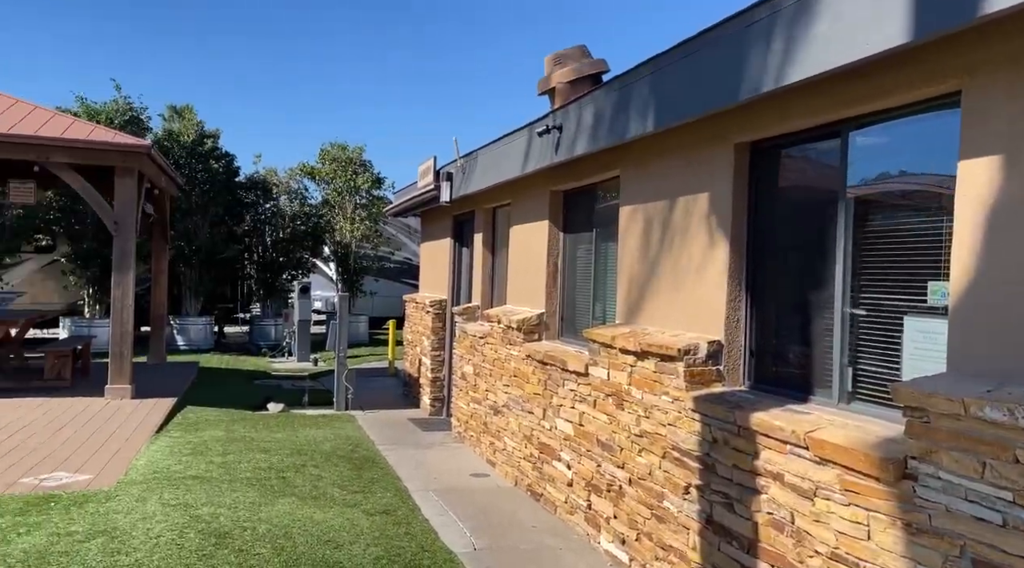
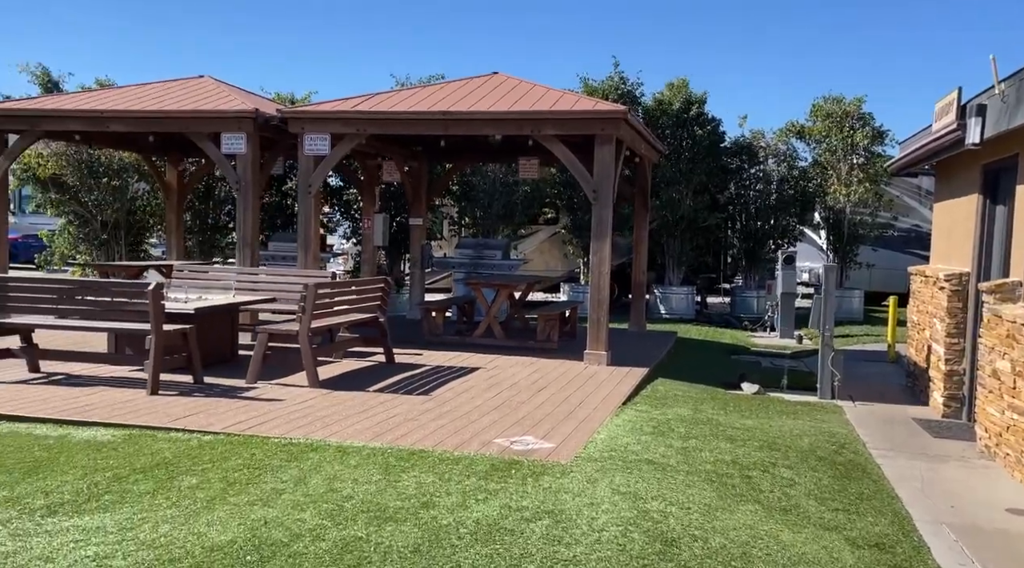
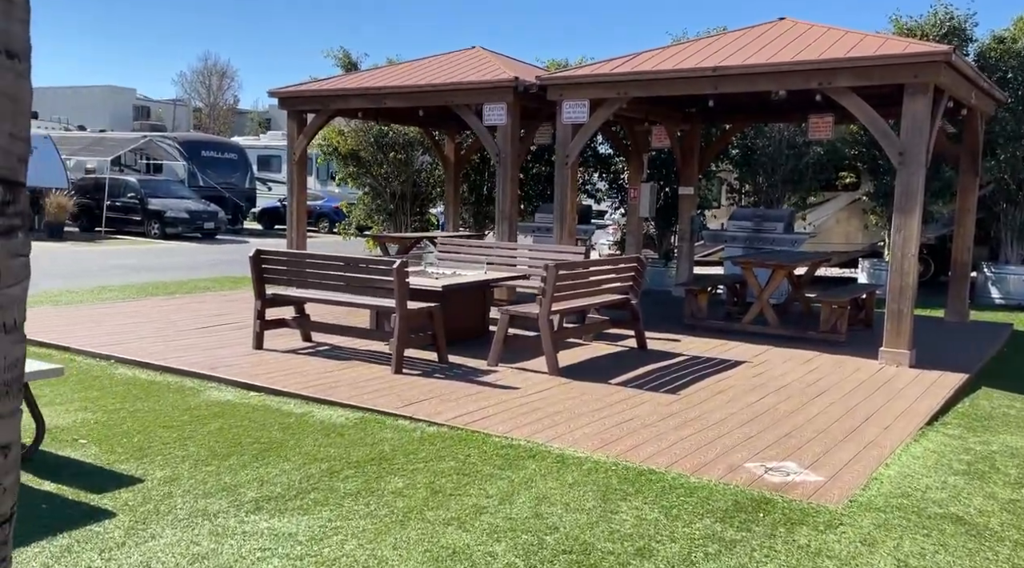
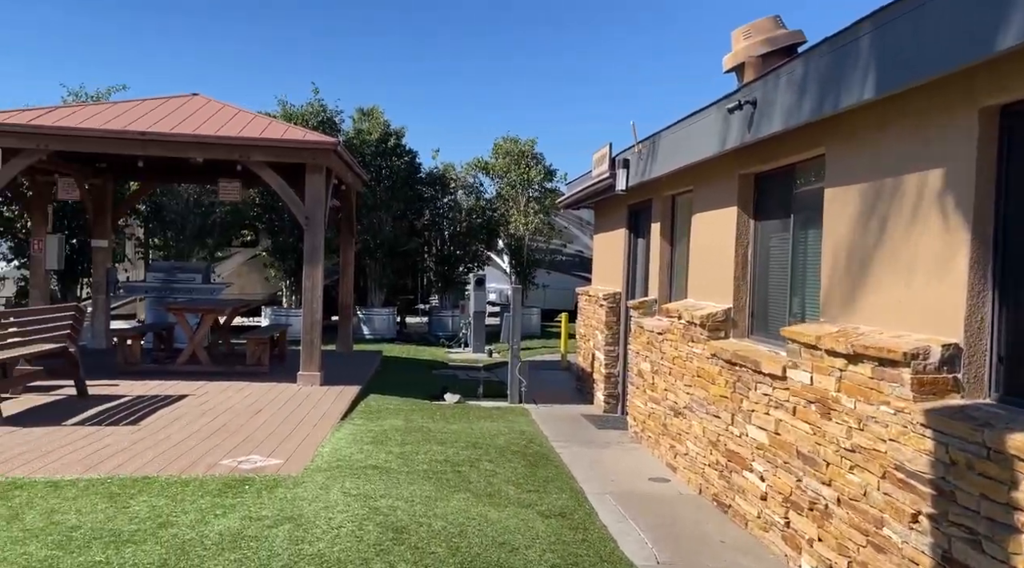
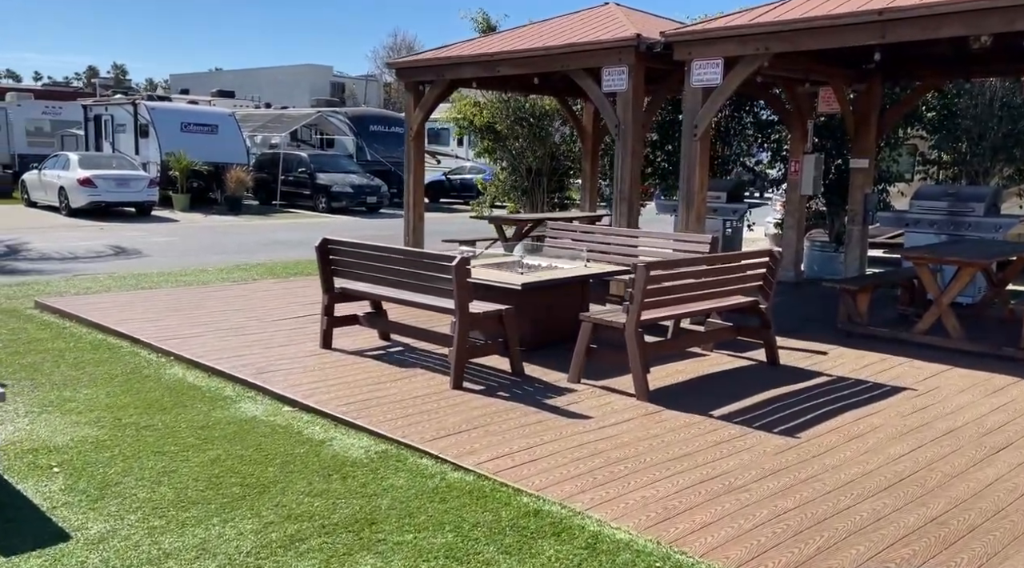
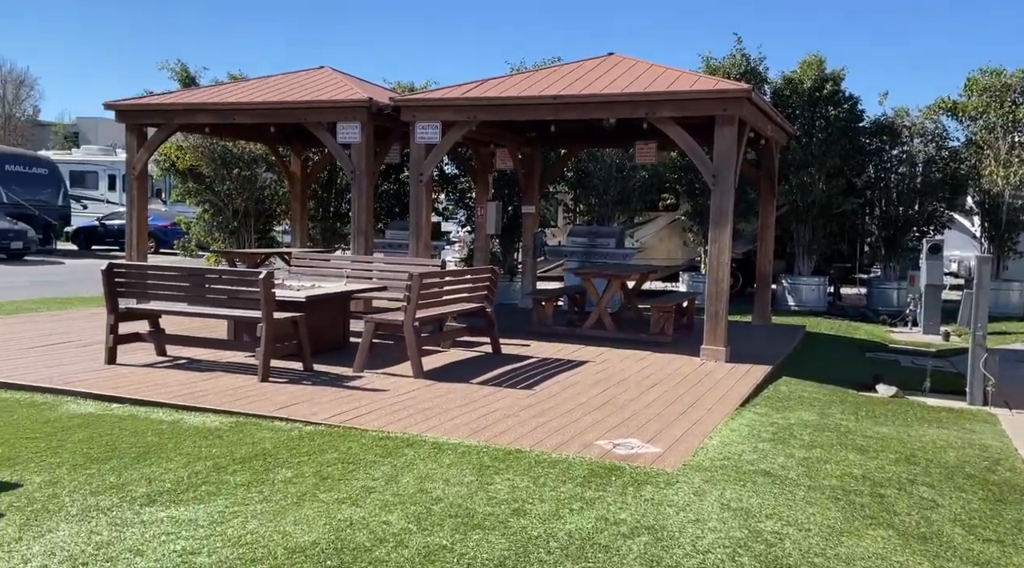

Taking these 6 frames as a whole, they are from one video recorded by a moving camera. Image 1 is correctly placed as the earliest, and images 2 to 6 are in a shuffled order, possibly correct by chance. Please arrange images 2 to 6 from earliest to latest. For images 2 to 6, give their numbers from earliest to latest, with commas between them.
4, 2, 6, 3, 5
